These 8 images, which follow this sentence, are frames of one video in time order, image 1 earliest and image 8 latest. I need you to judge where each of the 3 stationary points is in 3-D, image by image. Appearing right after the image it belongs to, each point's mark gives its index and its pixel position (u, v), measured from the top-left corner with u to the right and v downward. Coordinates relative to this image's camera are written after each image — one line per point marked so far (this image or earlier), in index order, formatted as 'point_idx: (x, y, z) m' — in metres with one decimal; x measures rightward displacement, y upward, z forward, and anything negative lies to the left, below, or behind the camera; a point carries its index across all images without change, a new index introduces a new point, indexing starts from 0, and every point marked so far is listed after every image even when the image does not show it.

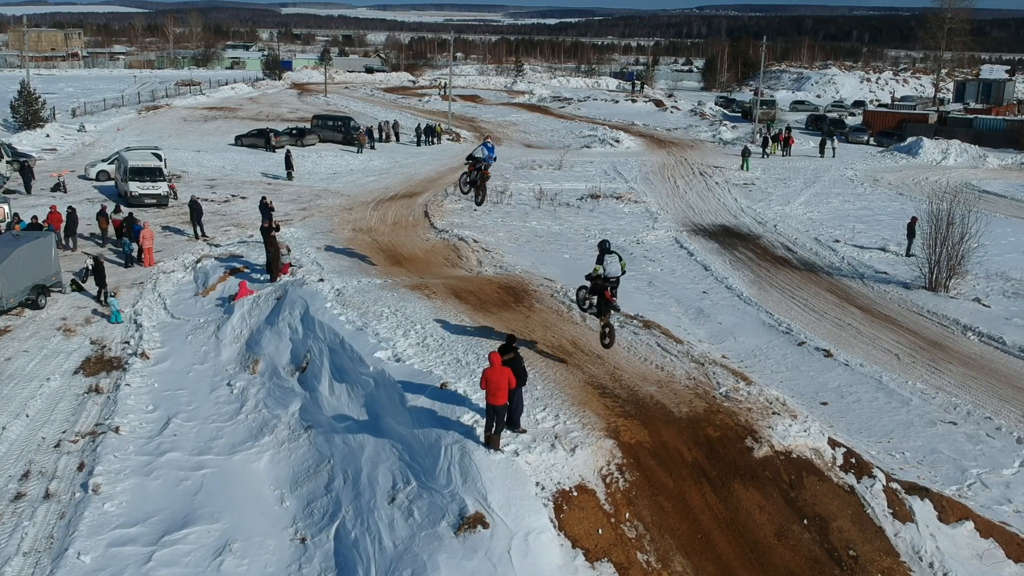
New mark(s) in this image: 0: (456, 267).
0: (-1.1, +0.4, +19.0) m
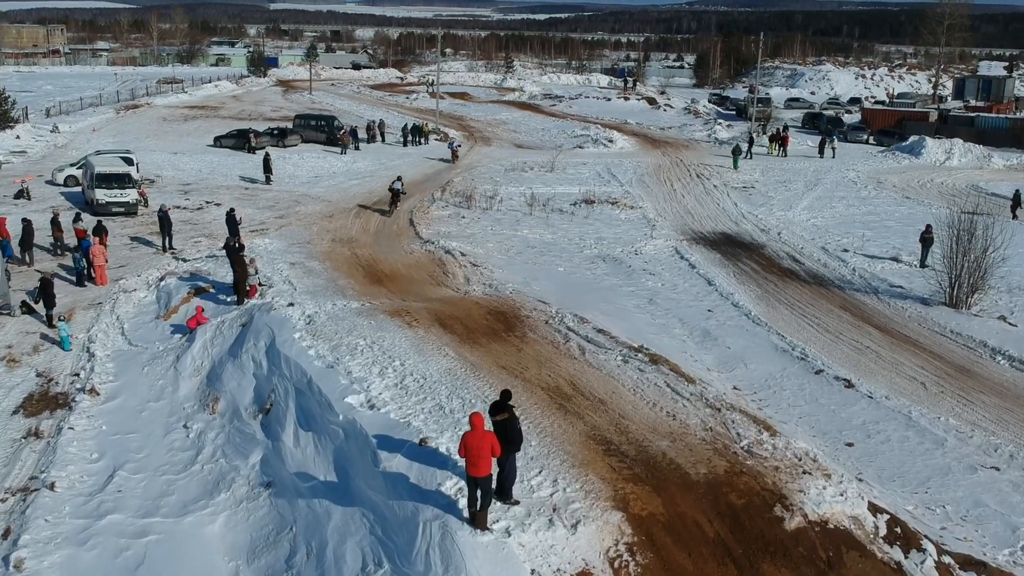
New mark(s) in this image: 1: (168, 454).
0: (-1.2, +0.1, +17.5) m
1: (-4.1, -2.0, +12.0) m
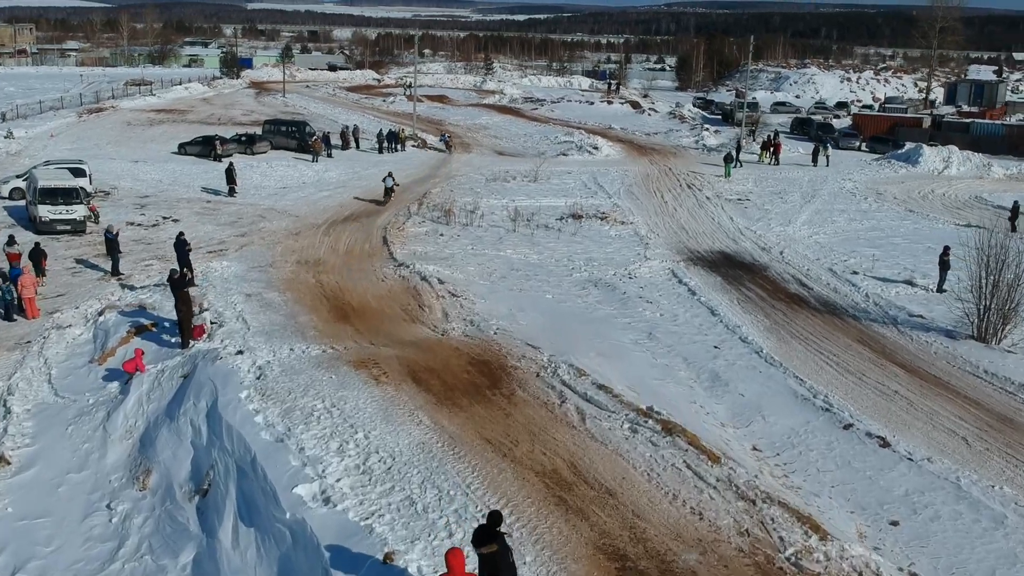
0: (-1.5, -0.5, +15.5) m
1: (-4.2, -2.5, +9.9) m
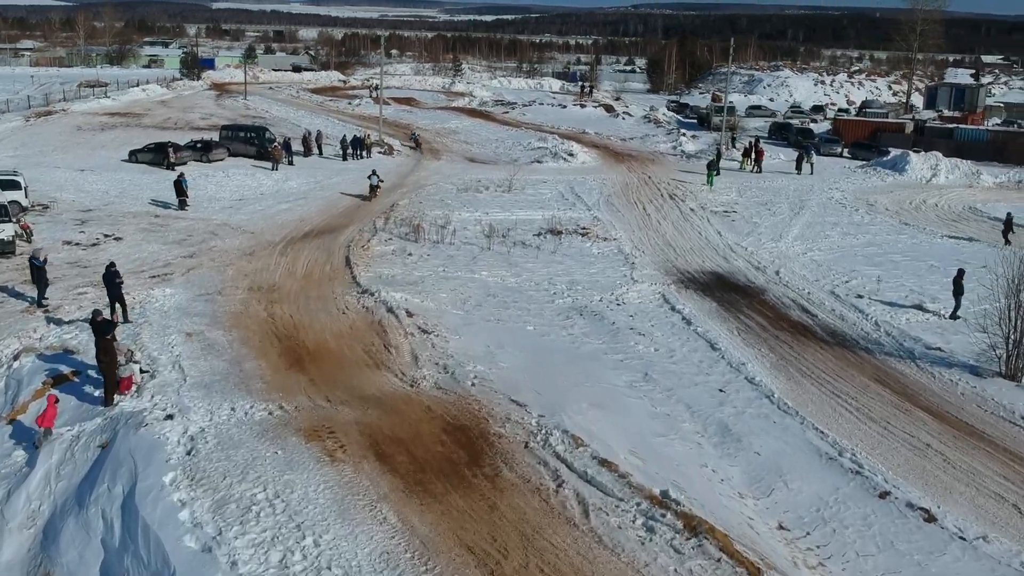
0: (-1.8, -1.1, +13.4) m
1: (-4.3, -3.1, +7.8) m
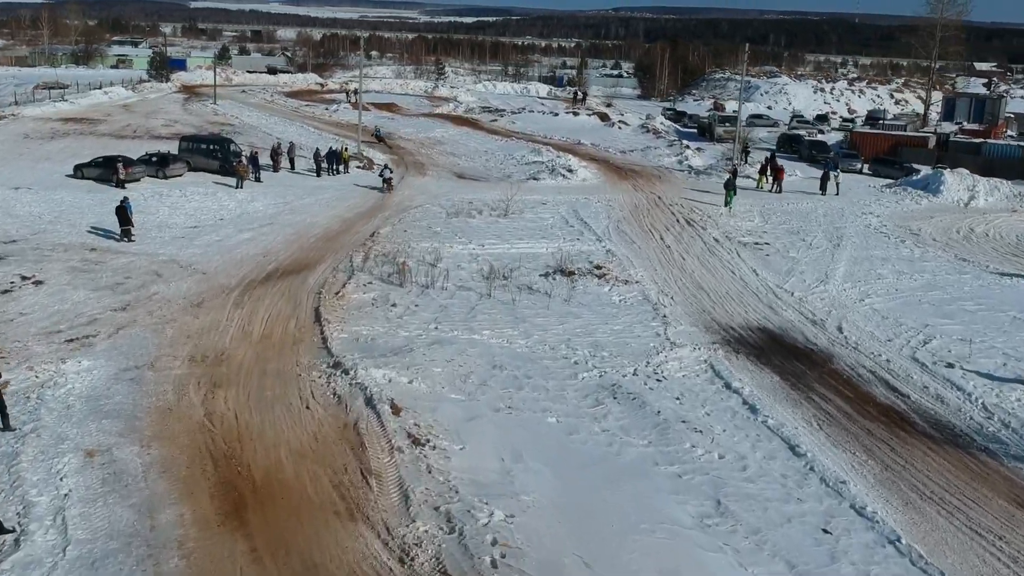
0: (-1.5, -2.1, +9.3) m
1: (-3.9, -4.1, +3.7) m
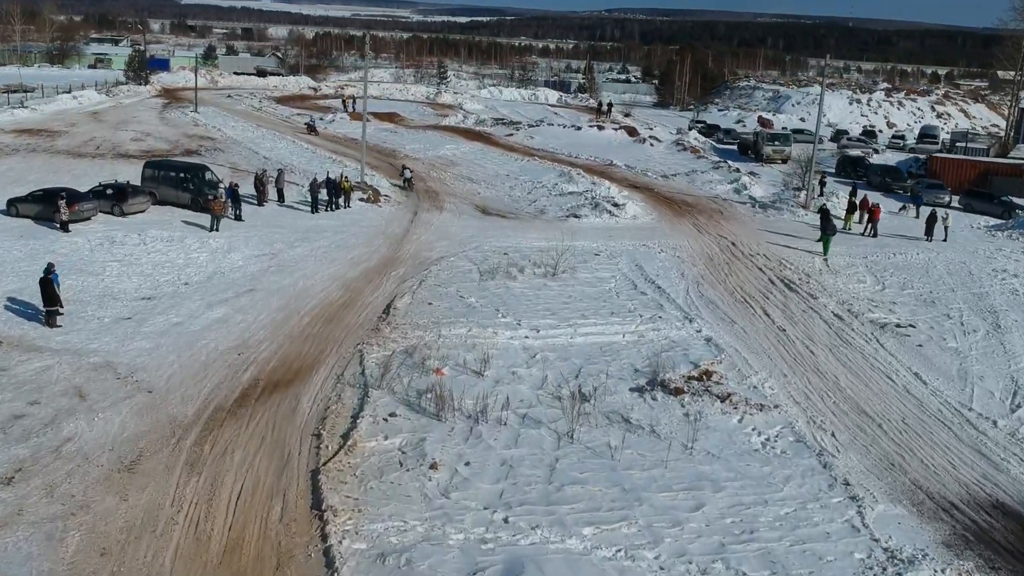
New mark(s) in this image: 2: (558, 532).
0: (-0.1, -4.0, +2.8) m
1: (-2.5, -6.0, -2.9) m
2: (+0.5, -2.6, +10.7) m
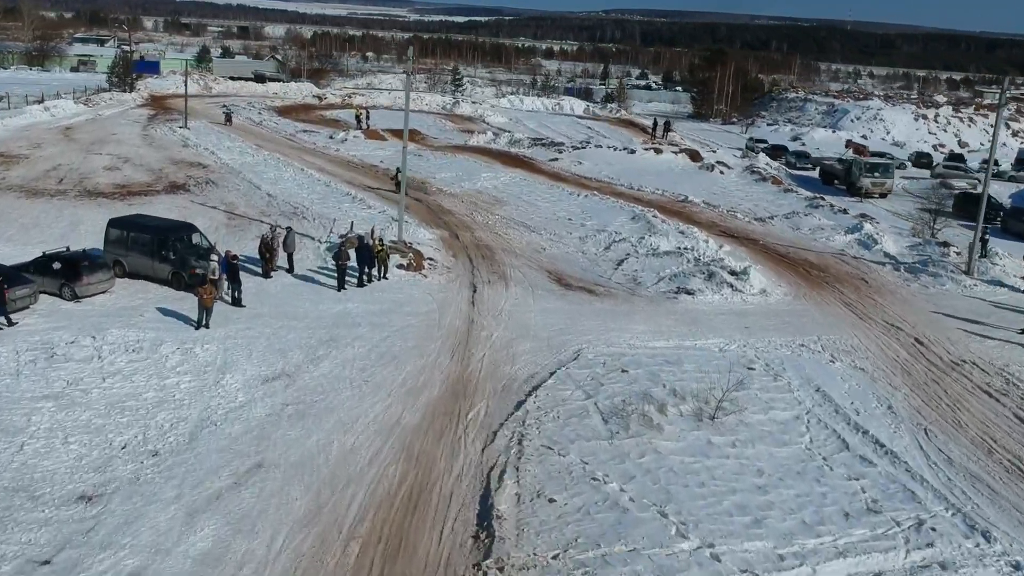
0: (+2.1, -6.3, -5.0) m
1: (-0.3, -8.3, -10.7) m
2: (+2.7, -4.9, +2.9) m
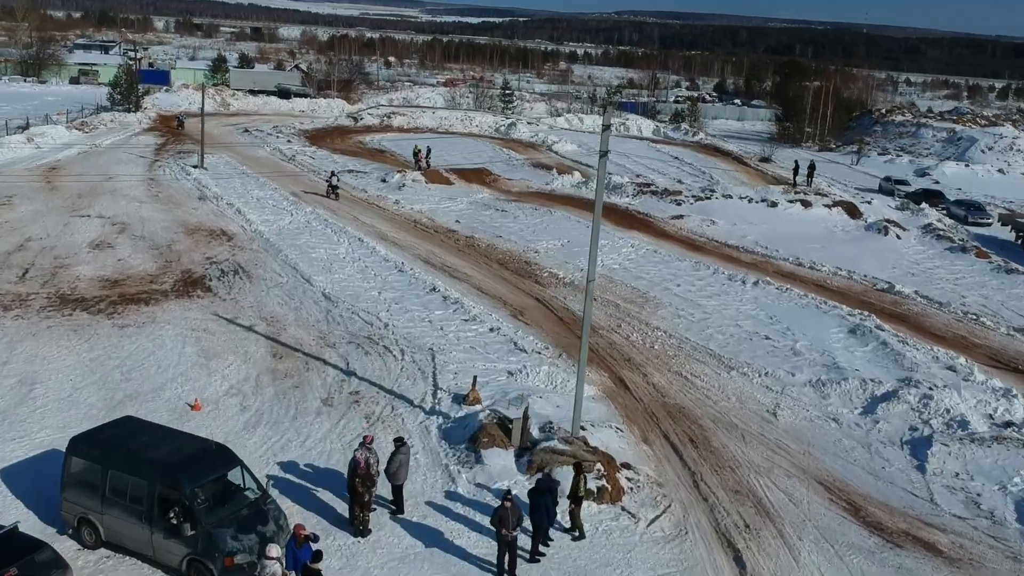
0: (+5.5, -9.6, -15.3) m
1: (+3.0, -11.5, -21.0) m
2: (+6.1, -8.3, -7.4) m
